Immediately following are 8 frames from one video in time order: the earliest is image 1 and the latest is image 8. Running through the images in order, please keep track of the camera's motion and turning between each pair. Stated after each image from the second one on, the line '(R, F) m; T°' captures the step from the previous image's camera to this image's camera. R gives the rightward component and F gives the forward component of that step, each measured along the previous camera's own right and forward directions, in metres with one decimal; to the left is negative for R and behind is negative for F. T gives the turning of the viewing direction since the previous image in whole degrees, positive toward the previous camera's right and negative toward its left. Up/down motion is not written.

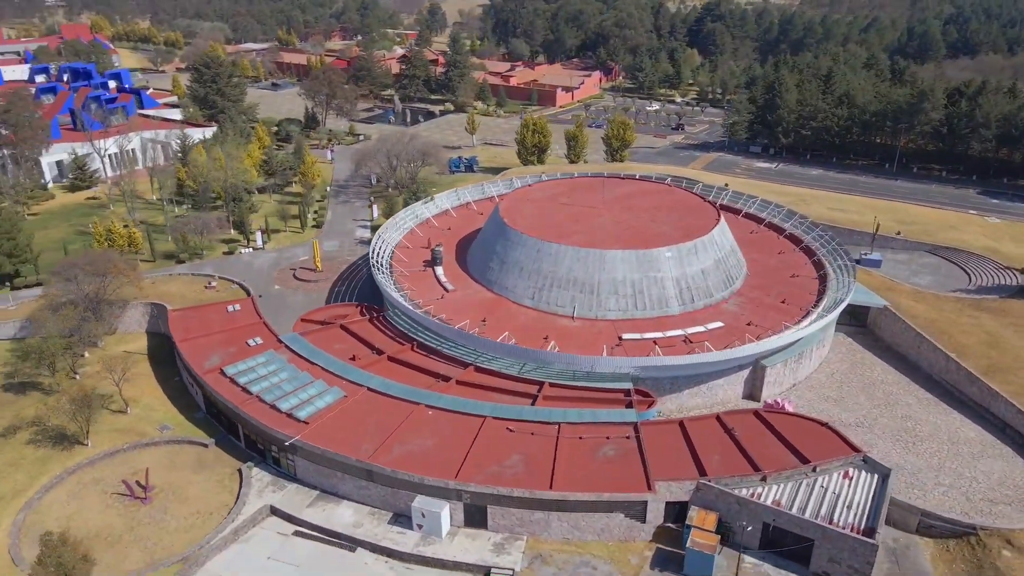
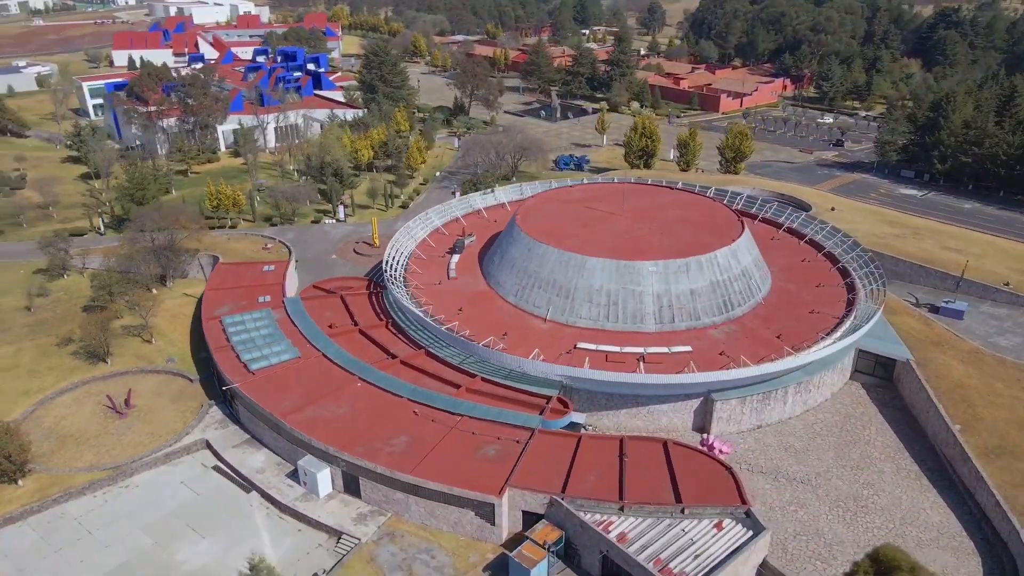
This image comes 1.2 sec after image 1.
(+8.9, +0.9) m; -17°
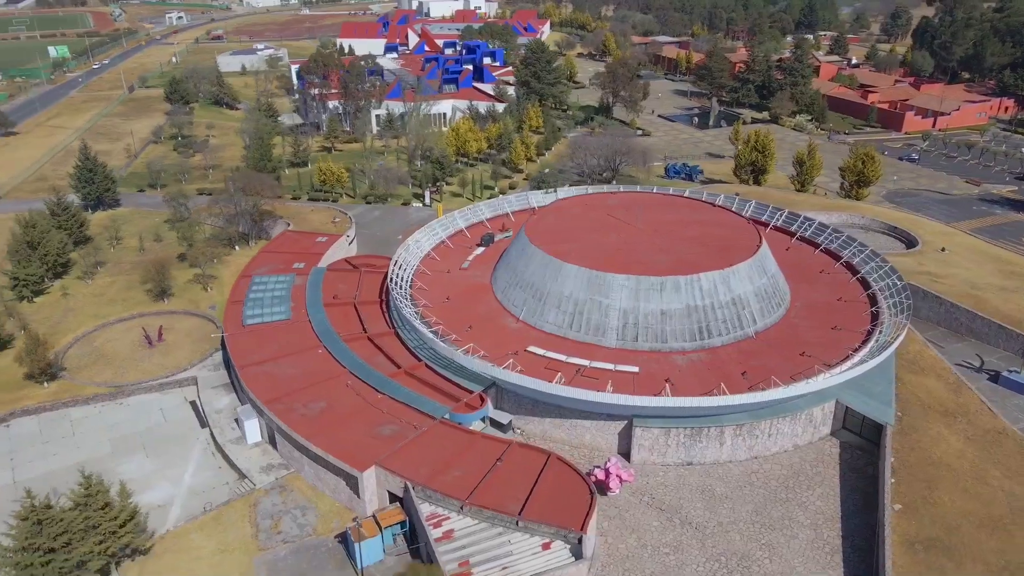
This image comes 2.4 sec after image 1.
(+8.9, +0.9) m; -17°
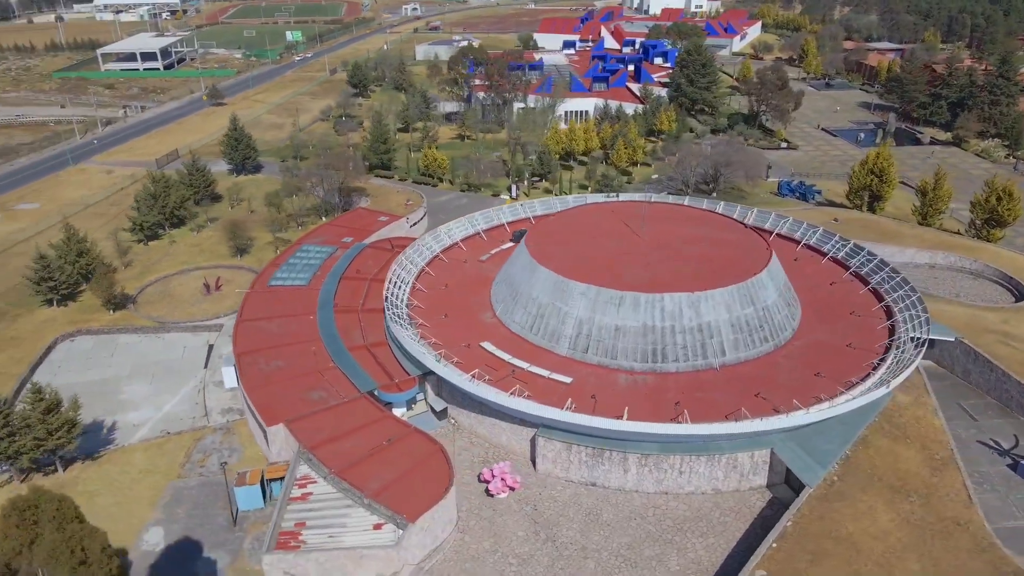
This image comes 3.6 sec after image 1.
(+8.8, +0.9) m; -16°
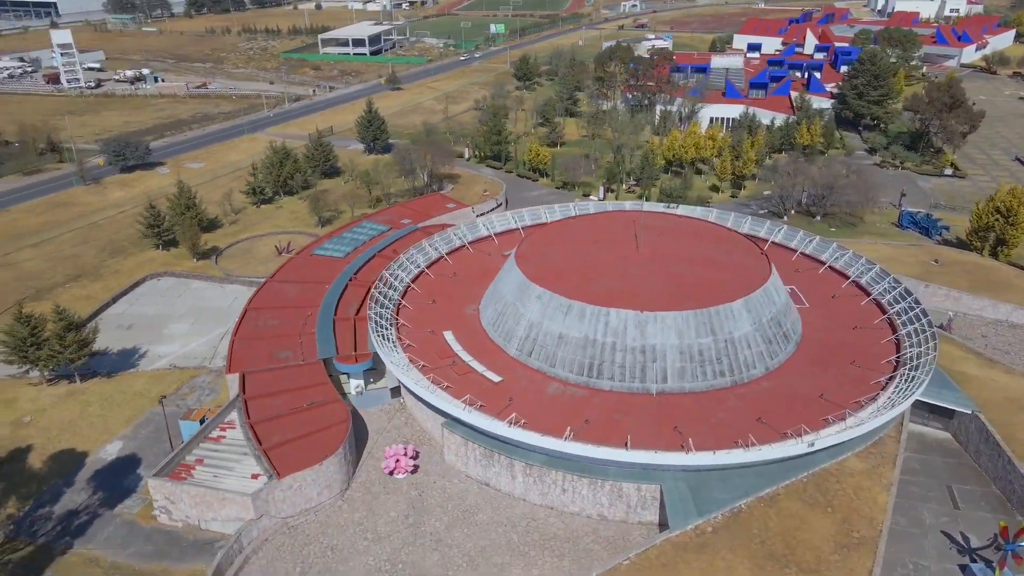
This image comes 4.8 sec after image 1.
(+8.8, +1.0) m; -16°
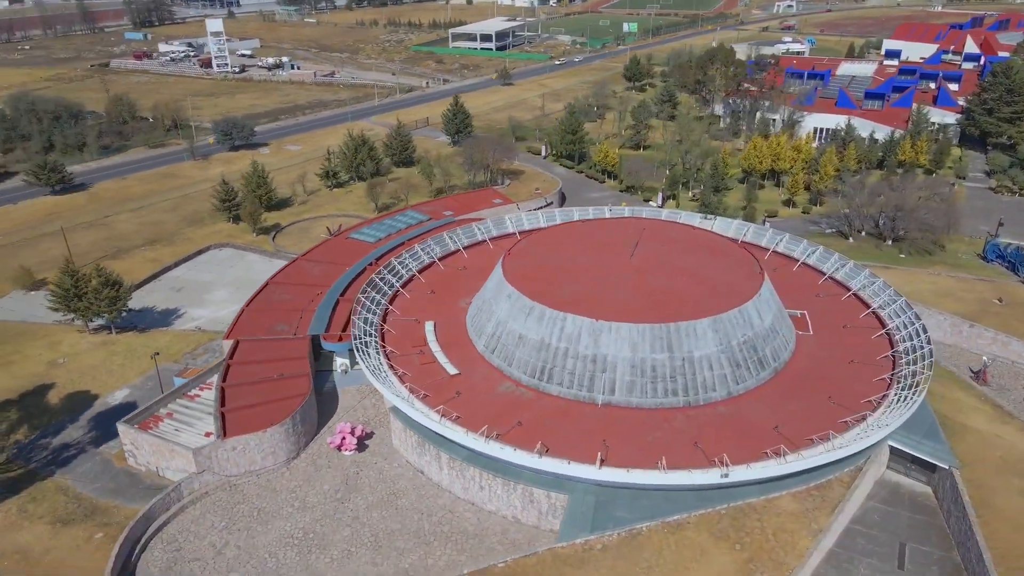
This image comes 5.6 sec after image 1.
(+5.9, +0.3) m; -11°
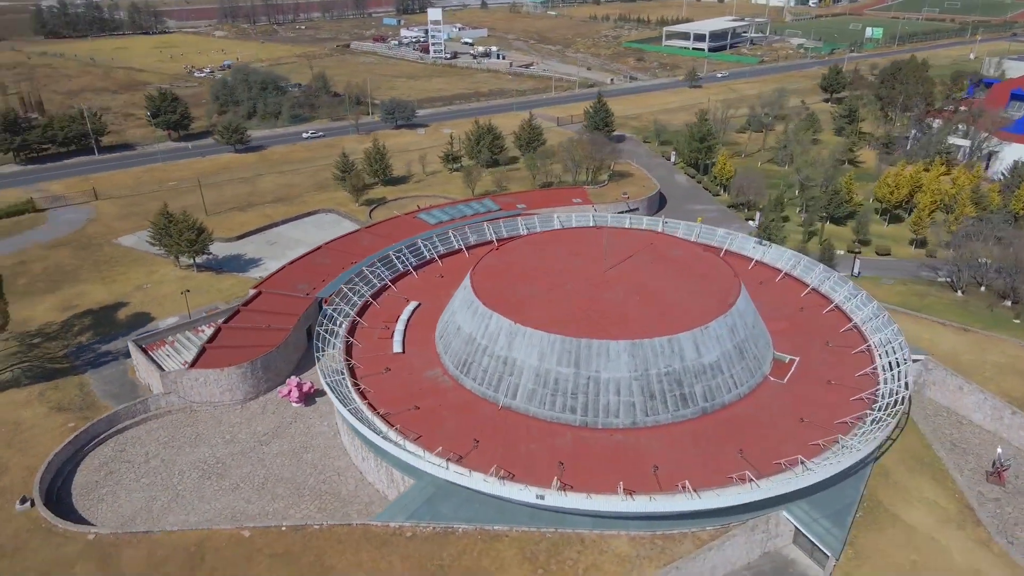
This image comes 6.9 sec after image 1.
(+9.7, +1.2) m; -18°
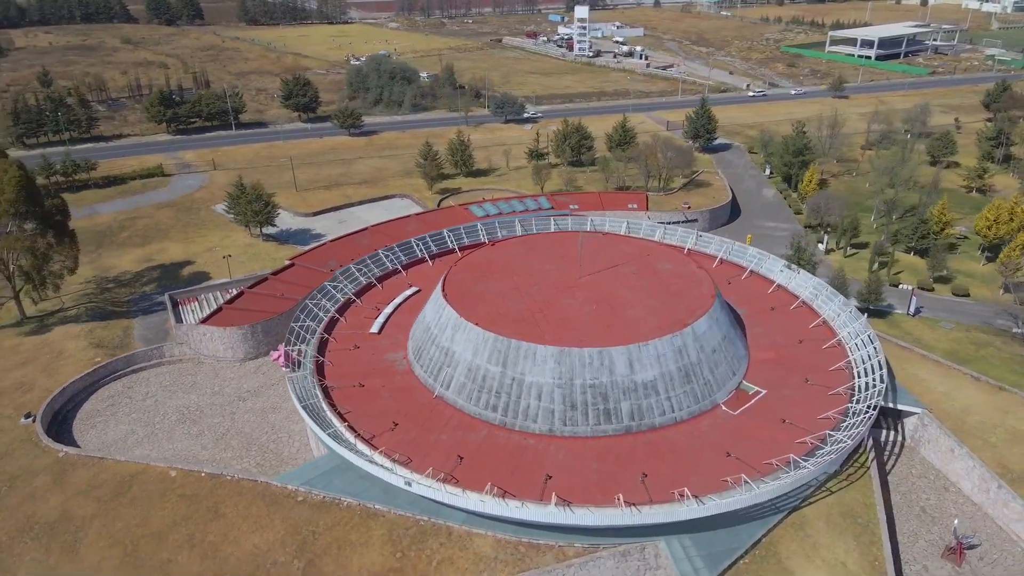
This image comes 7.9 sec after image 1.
(+7.0, +0.5) m; -13°
